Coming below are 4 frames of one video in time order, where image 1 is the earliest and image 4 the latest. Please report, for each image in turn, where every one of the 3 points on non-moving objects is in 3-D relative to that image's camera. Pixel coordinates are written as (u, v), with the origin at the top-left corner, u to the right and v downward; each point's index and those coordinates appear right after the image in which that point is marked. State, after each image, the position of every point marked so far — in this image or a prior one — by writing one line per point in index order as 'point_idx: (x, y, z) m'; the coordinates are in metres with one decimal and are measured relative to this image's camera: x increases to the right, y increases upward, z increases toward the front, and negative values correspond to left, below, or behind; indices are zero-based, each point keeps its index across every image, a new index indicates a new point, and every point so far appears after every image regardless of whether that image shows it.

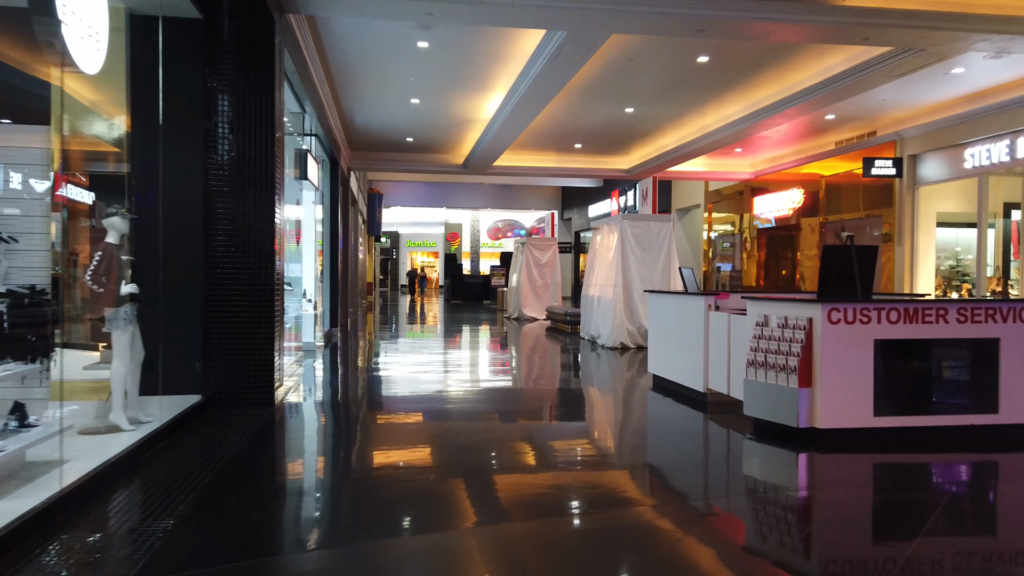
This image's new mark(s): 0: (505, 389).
0: (-0.1, -0.9, +6.8) m
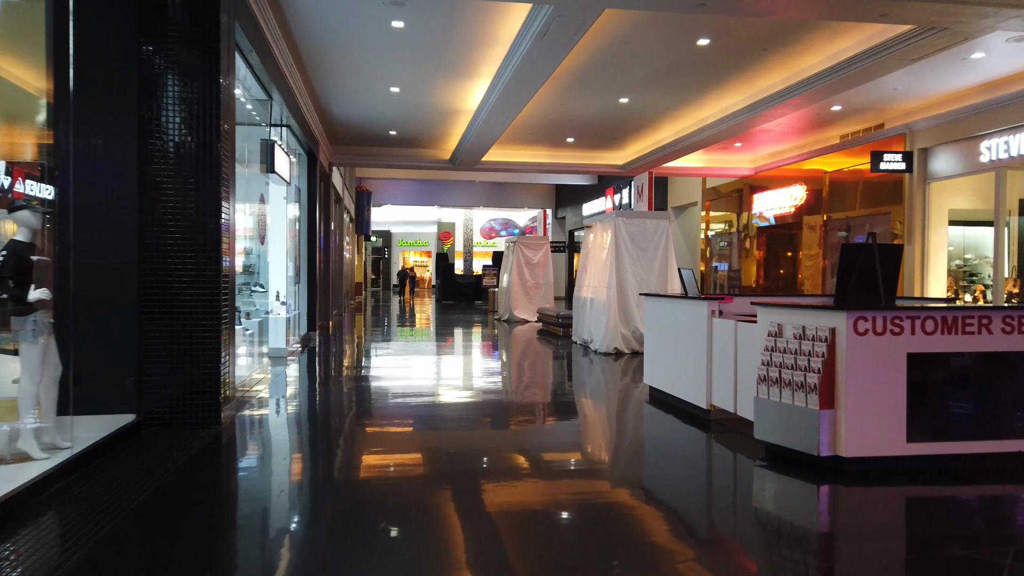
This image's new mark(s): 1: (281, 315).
0: (-0.2, -0.9, +6.3) m
1: (-2.5, -0.3, +7.7) m
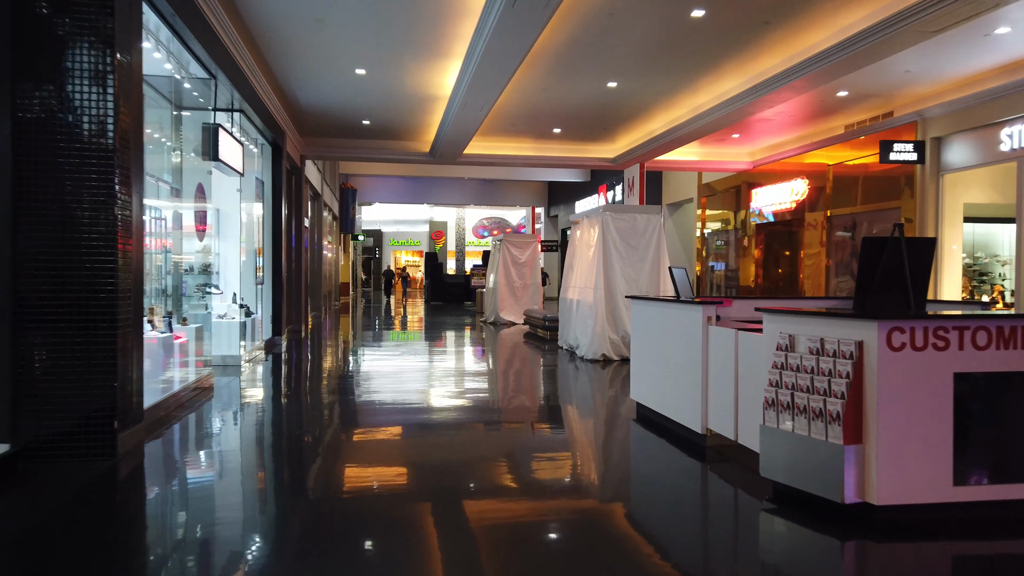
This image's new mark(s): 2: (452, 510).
0: (-0.4, -0.9, +5.7) m
1: (-2.7, -0.3, +7.0) m
2: (-0.2, -0.9, +2.9) m
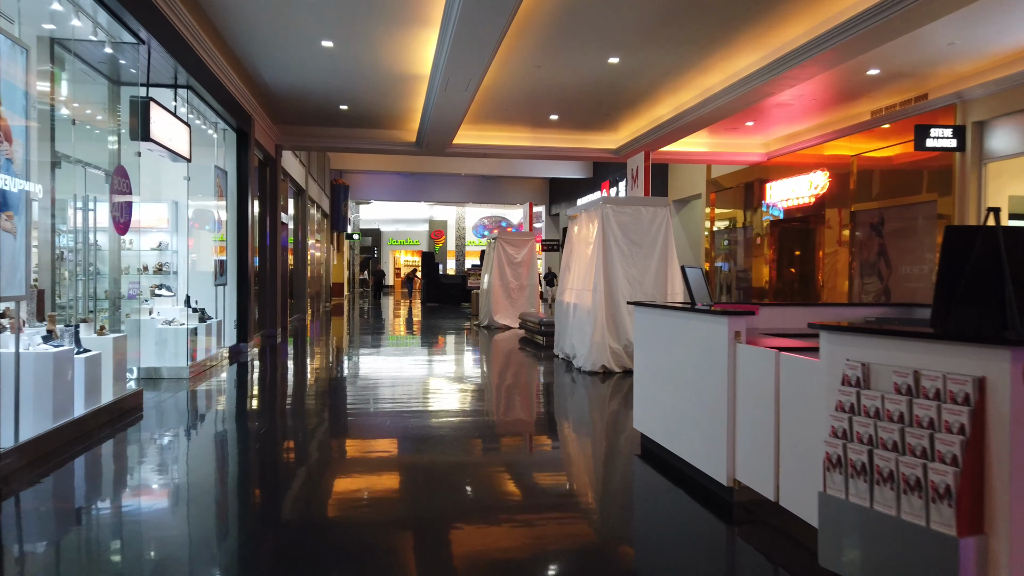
0: (-0.5, -0.9, +4.9) m
1: (-2.8, -0.3, +6.2) m
2: (-0.4, -0.9, +2.1) m
